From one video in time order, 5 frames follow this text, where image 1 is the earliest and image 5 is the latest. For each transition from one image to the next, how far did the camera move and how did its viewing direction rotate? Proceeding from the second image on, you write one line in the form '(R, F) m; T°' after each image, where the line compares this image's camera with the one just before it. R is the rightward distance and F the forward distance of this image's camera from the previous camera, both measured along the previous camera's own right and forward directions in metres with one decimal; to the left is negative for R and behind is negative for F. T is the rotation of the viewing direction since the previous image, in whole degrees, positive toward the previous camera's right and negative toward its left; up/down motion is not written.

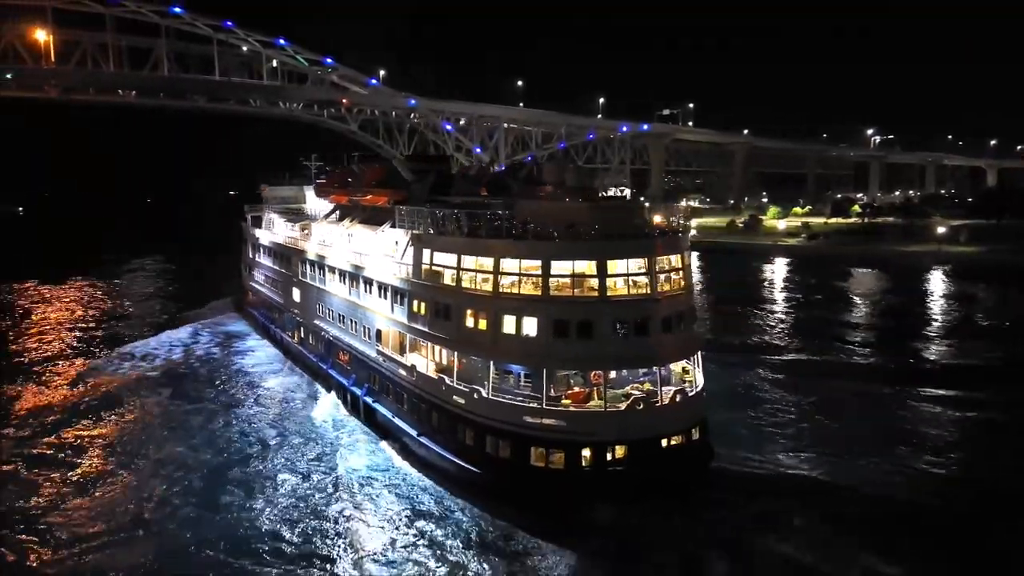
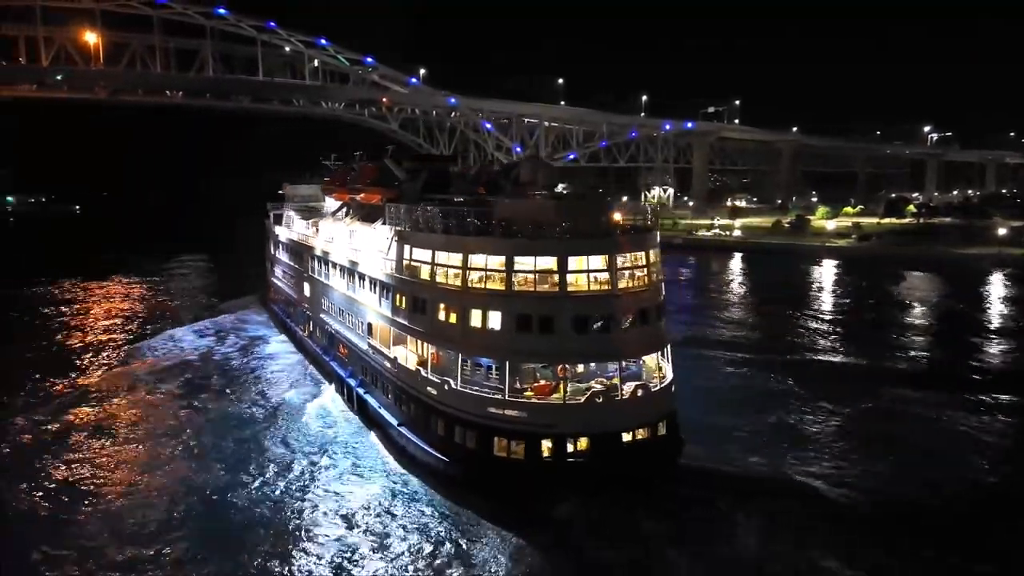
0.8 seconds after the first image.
(+0.7, +0.8) m; -4°
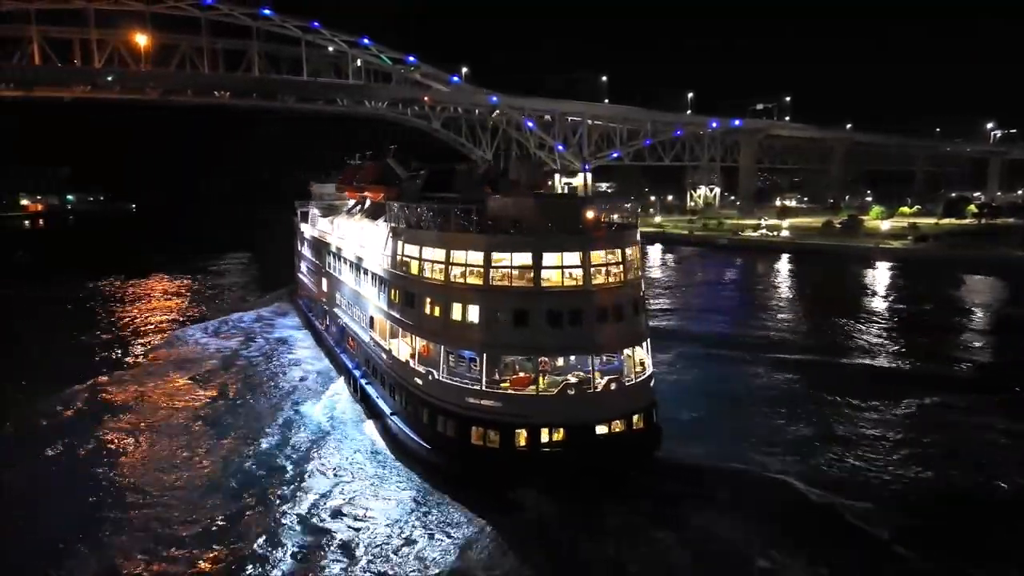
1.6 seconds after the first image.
(+0.6, +0.7) m; -4°
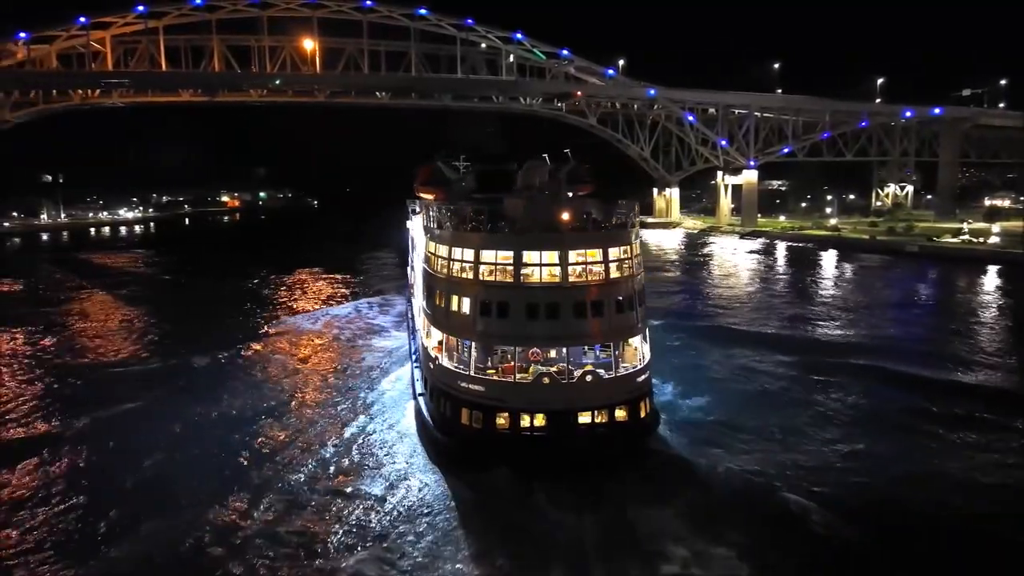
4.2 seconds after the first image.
(+1.9, +3.2) m; -13°
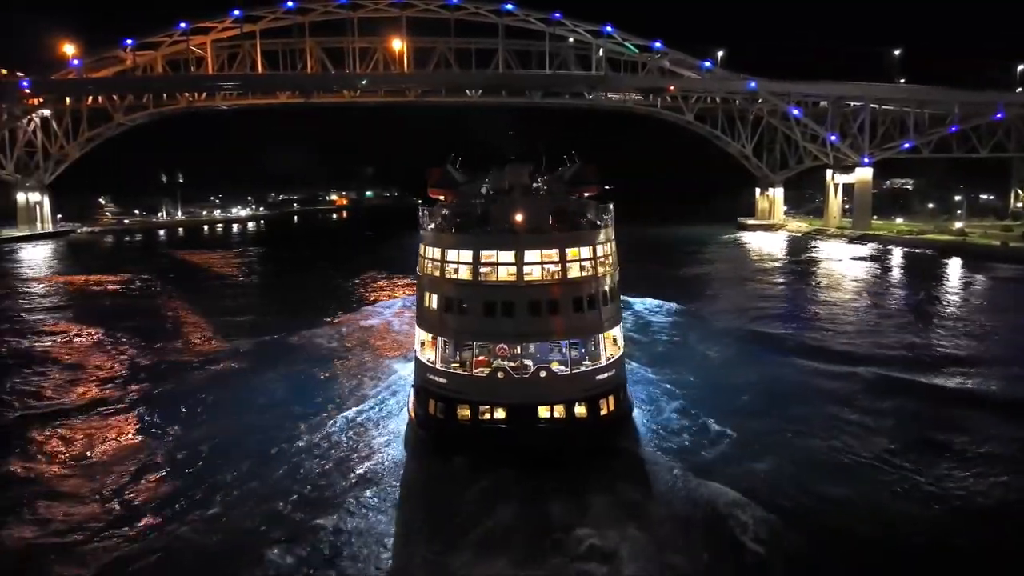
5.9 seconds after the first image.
(+2.8, +2.1) m; -9°
